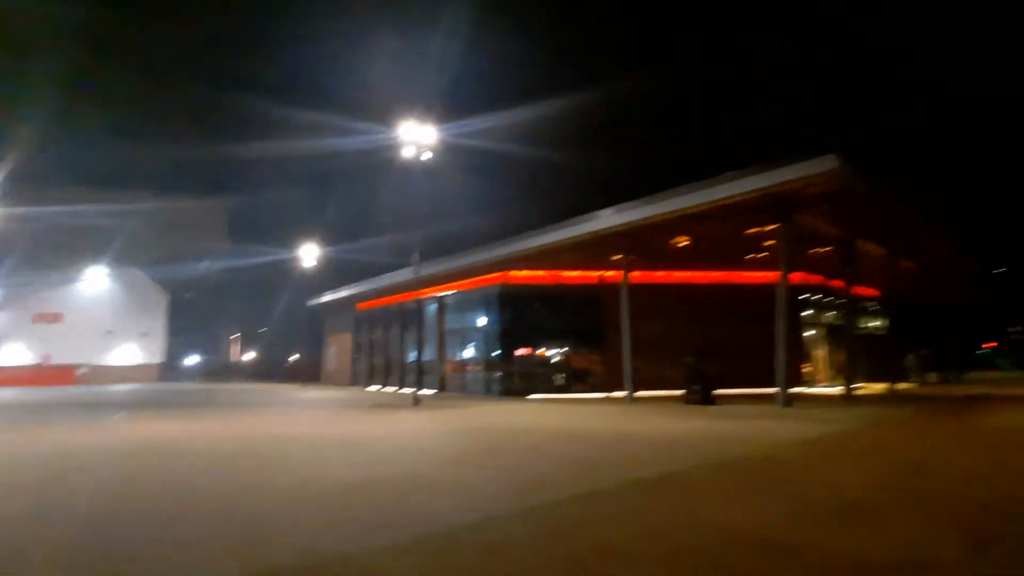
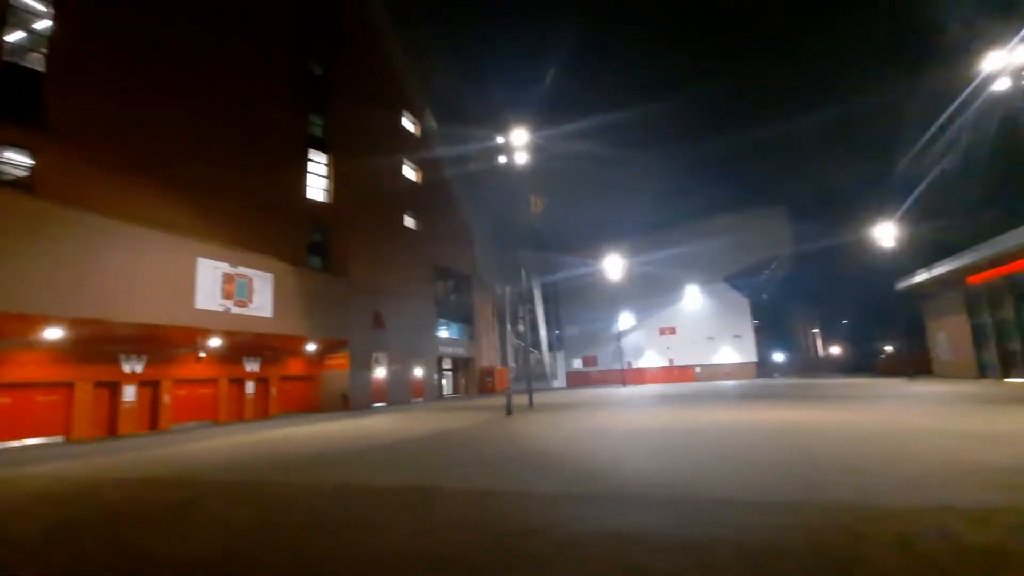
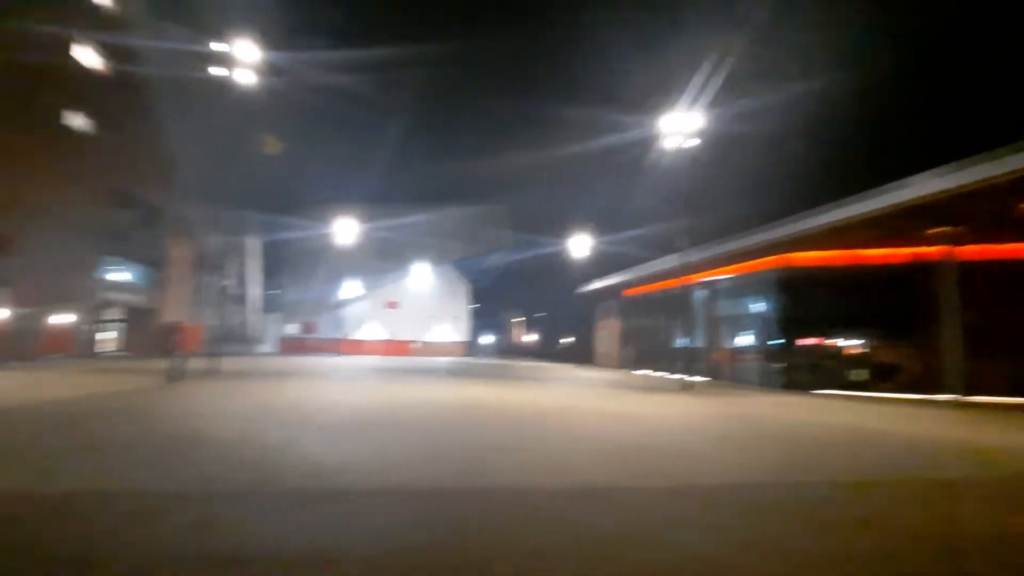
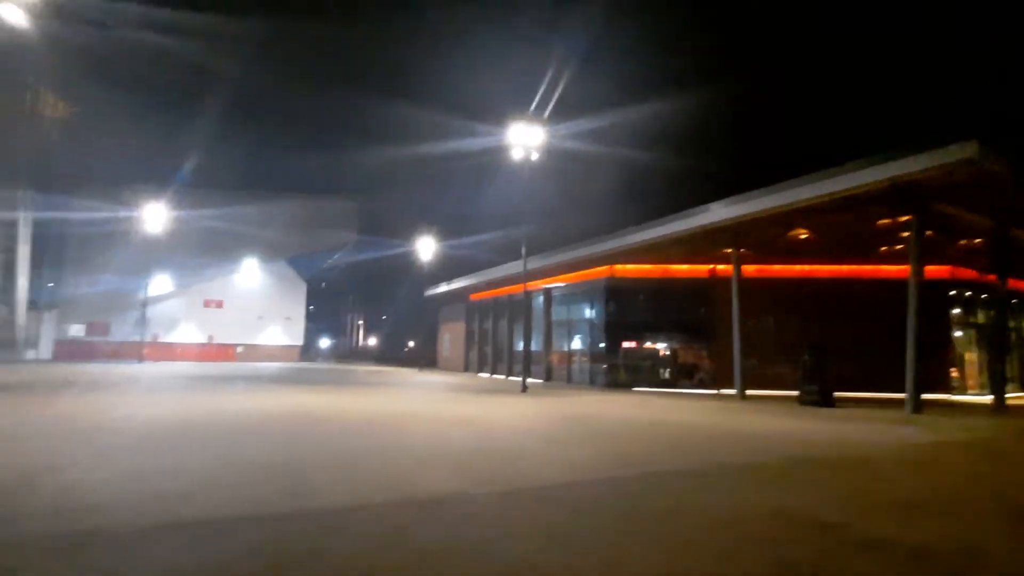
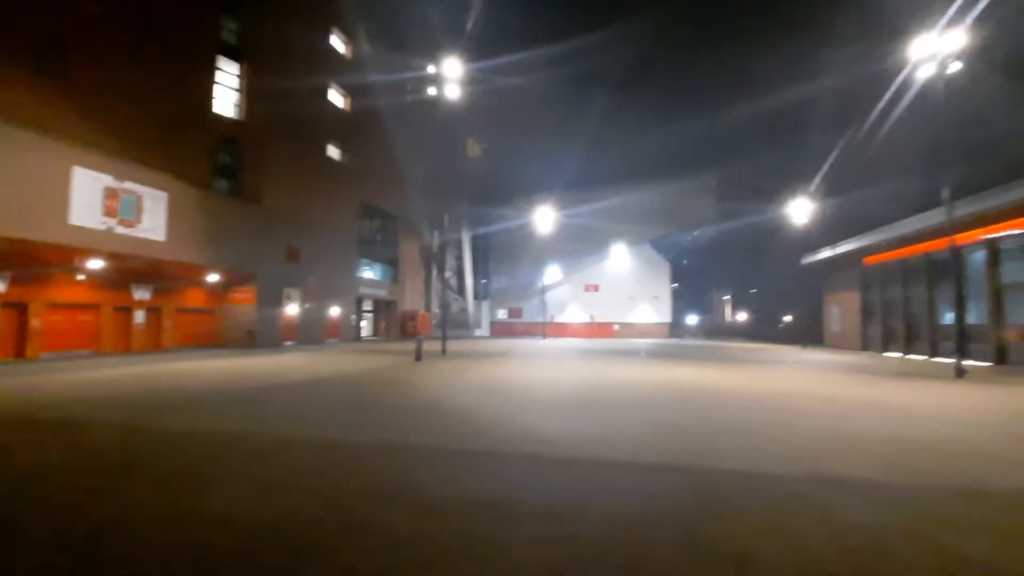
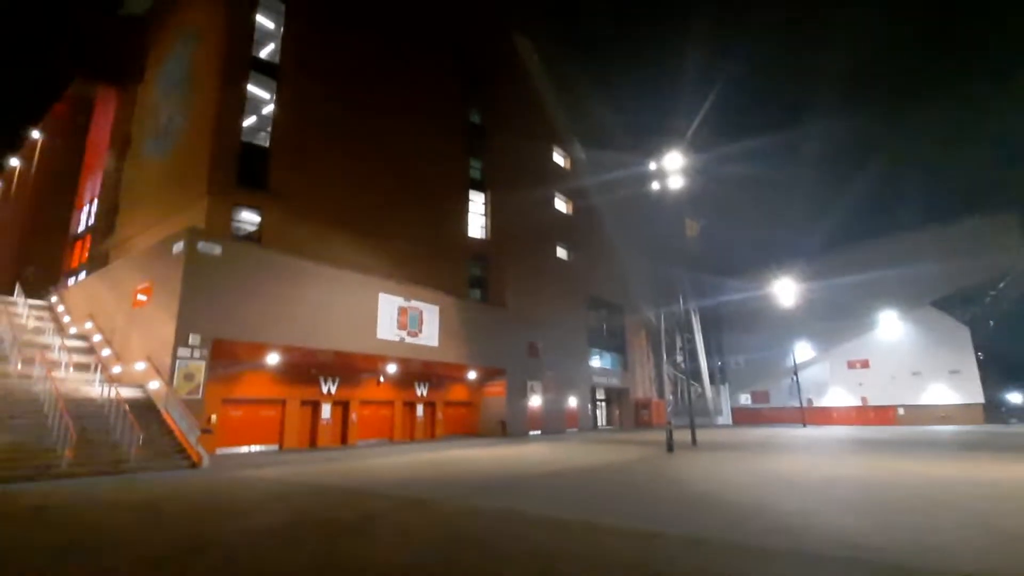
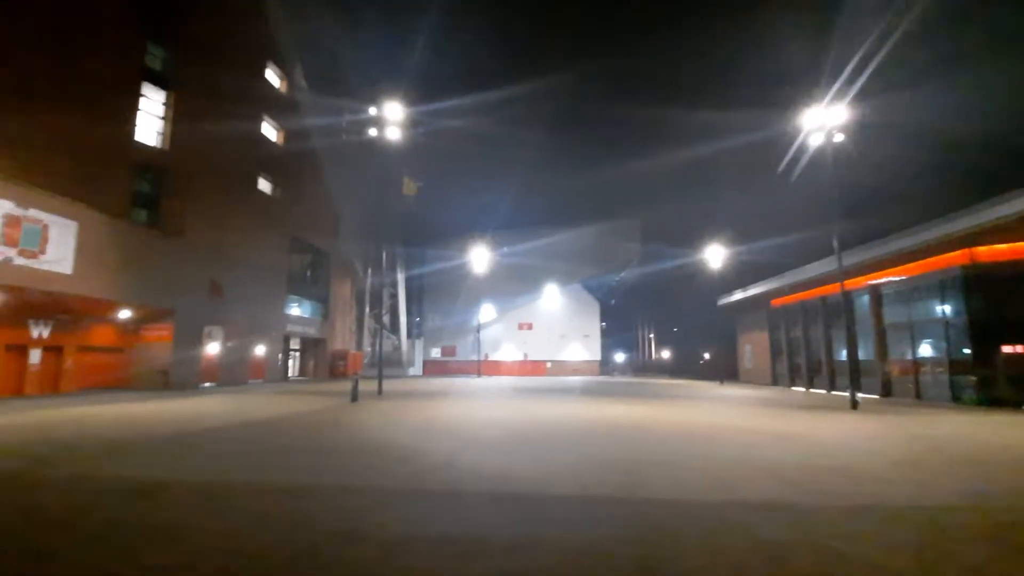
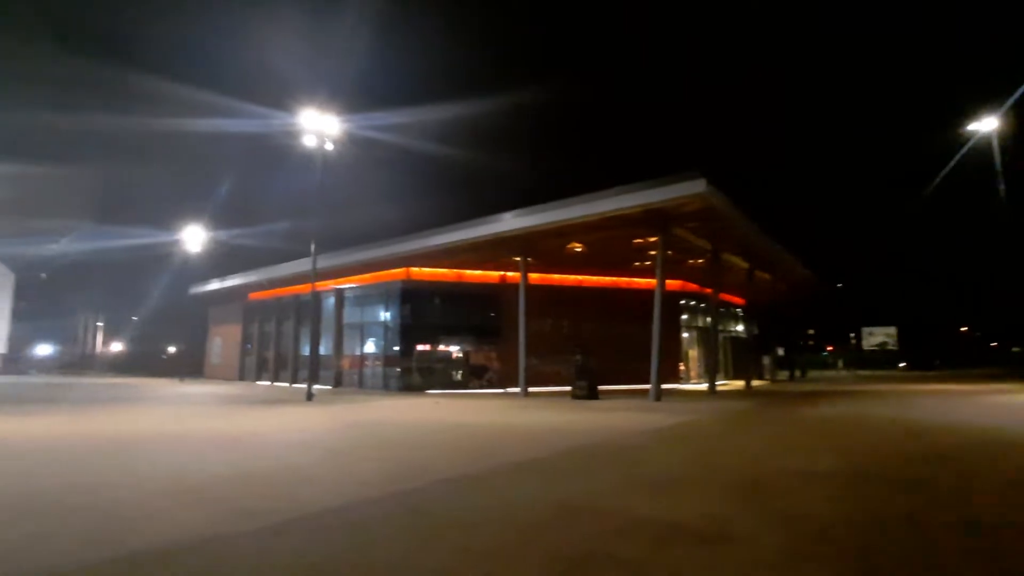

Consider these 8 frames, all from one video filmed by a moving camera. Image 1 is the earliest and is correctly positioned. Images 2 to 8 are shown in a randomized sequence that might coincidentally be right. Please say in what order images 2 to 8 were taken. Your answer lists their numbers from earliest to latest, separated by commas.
8, 4, 3, 5, 7, 2, 6
